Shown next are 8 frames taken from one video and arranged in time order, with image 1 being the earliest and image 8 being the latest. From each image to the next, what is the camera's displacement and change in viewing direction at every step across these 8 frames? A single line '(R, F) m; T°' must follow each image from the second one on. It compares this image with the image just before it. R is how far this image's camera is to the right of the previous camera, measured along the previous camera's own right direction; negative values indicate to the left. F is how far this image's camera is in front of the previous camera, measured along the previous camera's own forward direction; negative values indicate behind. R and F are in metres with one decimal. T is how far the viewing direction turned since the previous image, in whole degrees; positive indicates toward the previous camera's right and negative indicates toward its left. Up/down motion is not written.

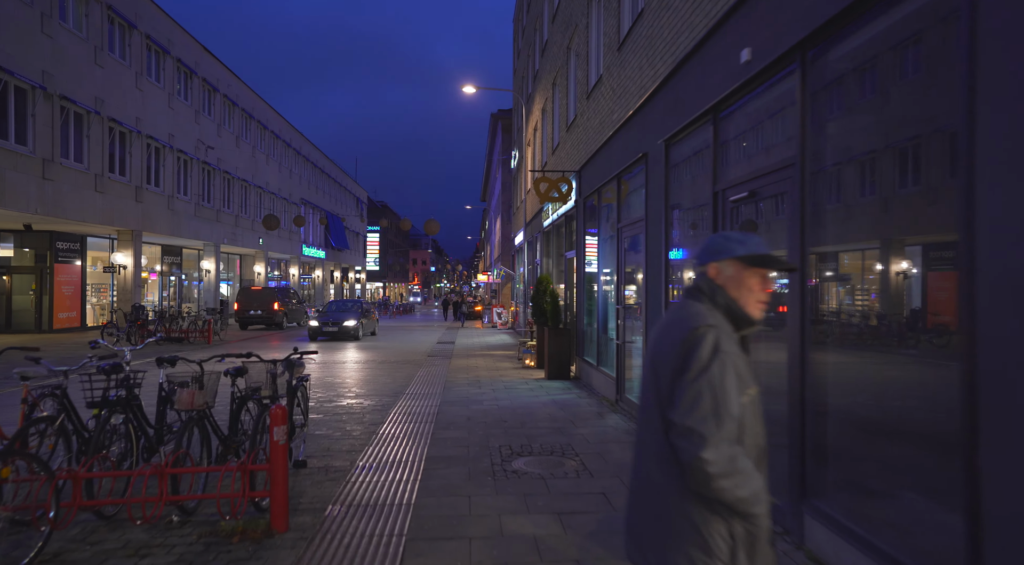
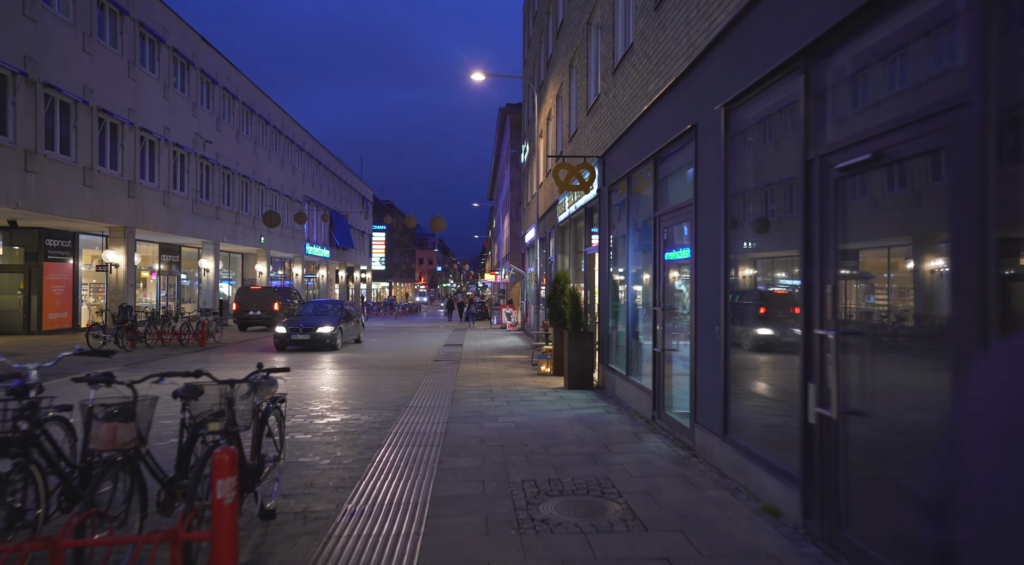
(-0.2, +1.3) m; -1°
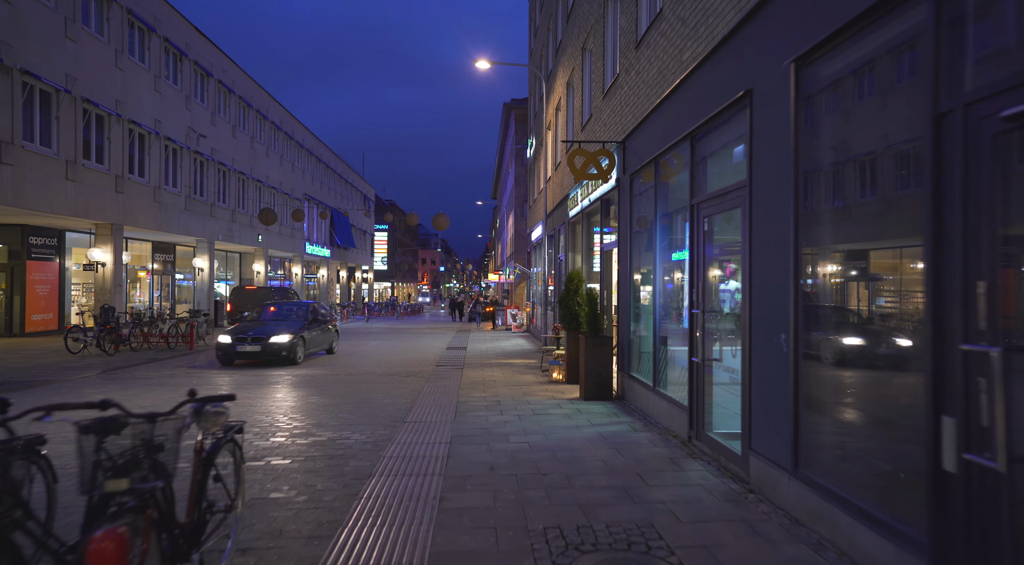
(-0.1, +1.2) m; 0°
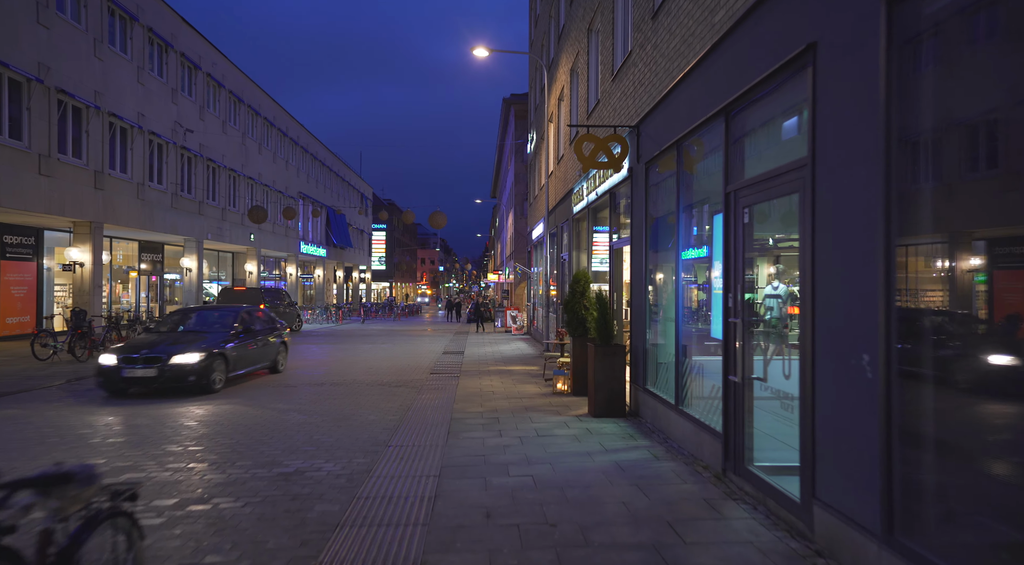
(0.0, +1.2) m; 0°
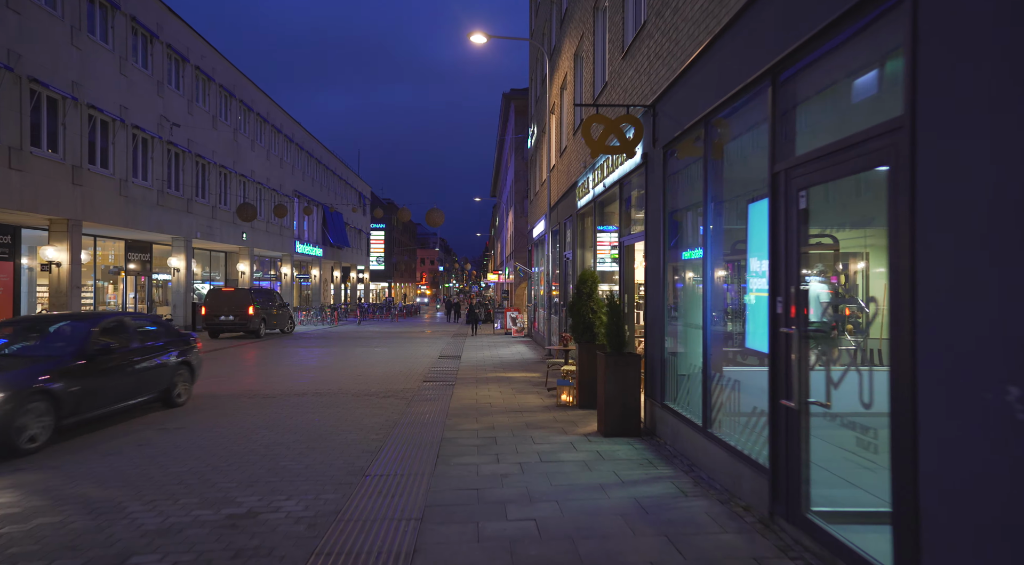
(0.0, +1.1) m; 0°
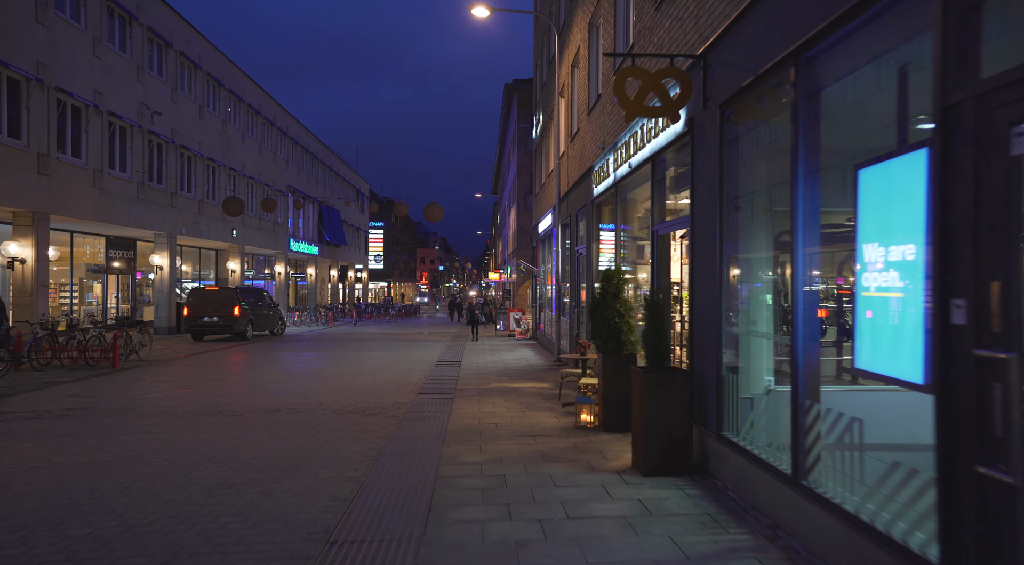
(-0.1, +1.8) m; 0°
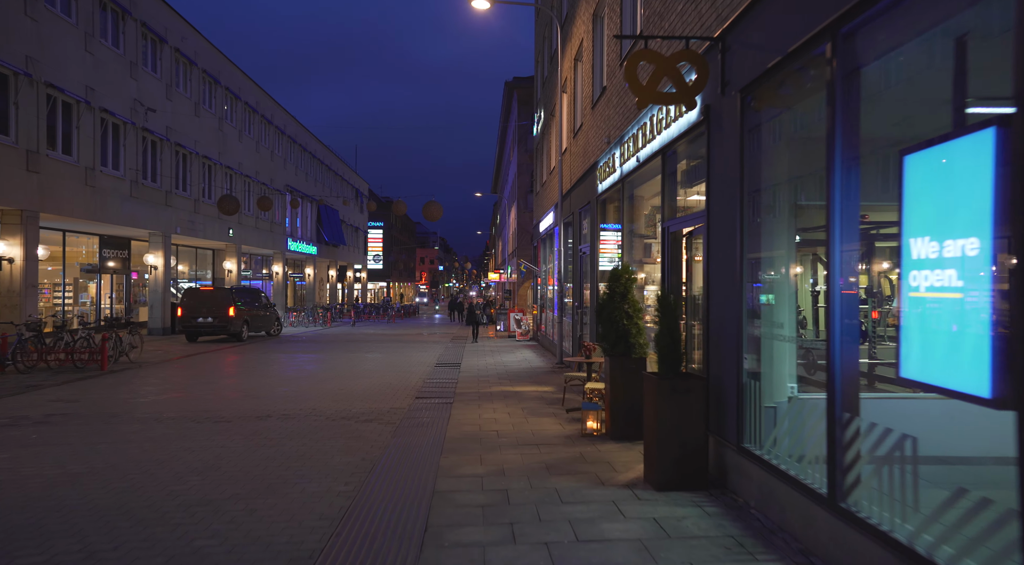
(0.0, +0.5) m; 0°
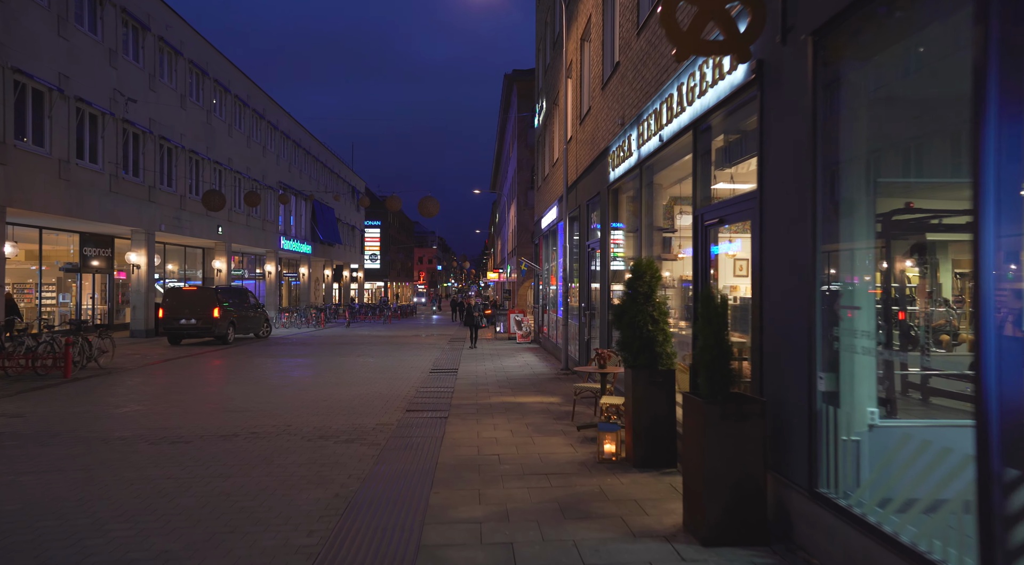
(-0.1, +1.3) m; 0°
